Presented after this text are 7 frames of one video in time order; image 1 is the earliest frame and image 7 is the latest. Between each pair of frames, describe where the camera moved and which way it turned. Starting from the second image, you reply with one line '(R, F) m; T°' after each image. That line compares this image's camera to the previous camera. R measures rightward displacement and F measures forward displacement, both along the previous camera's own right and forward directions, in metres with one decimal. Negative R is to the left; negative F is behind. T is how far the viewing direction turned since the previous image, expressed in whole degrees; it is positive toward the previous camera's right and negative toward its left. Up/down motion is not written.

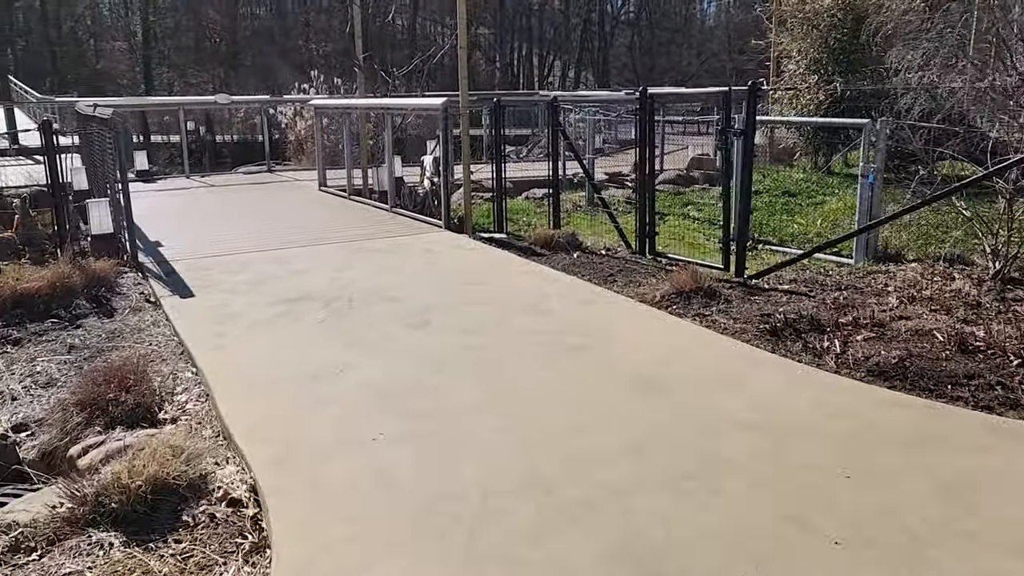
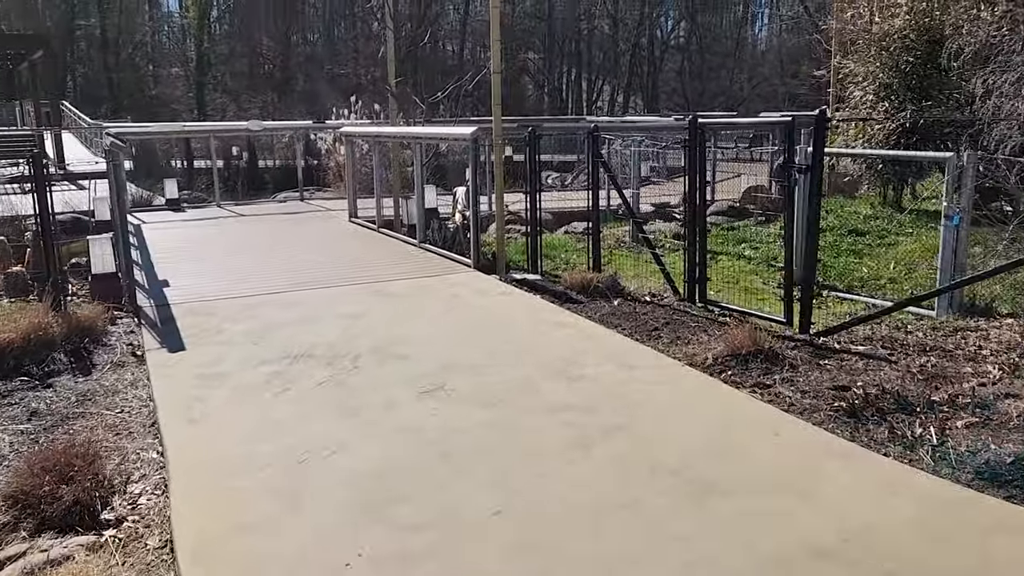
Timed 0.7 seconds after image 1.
(+0.1, +0.7) m; -3°
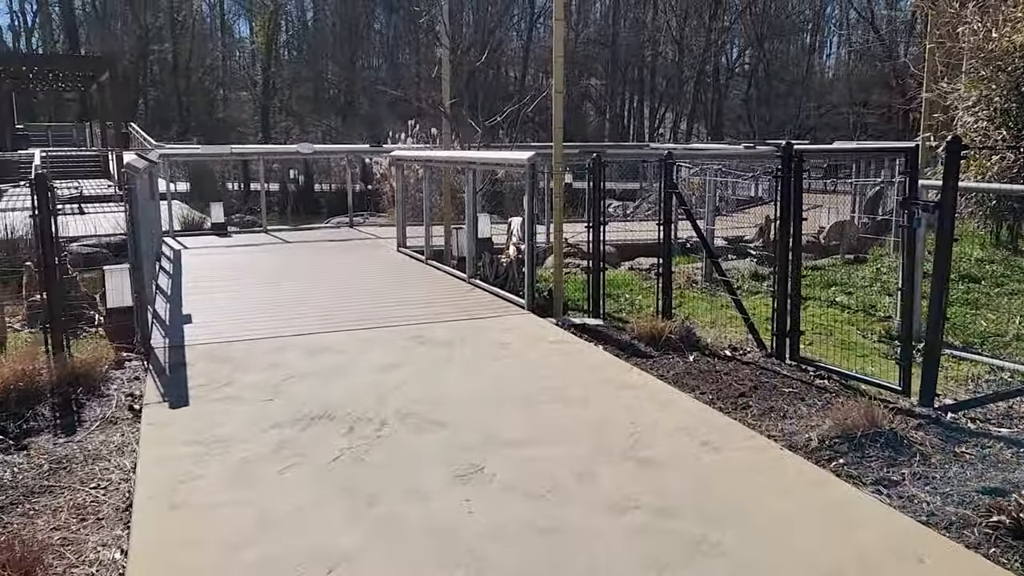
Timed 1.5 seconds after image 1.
(0.0, +0.8) m; -4°
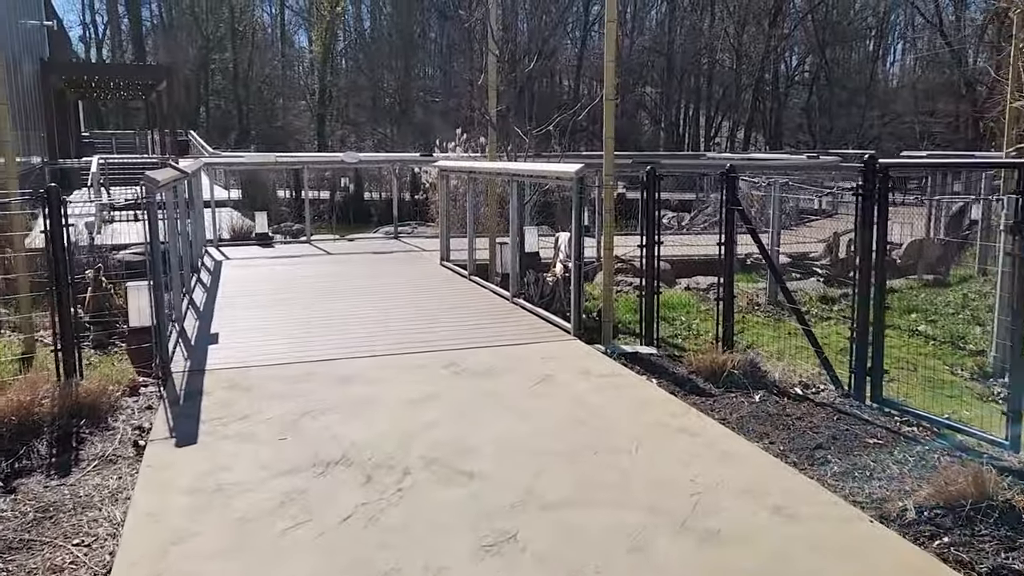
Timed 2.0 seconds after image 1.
(0.0, +0.5) m; -4°
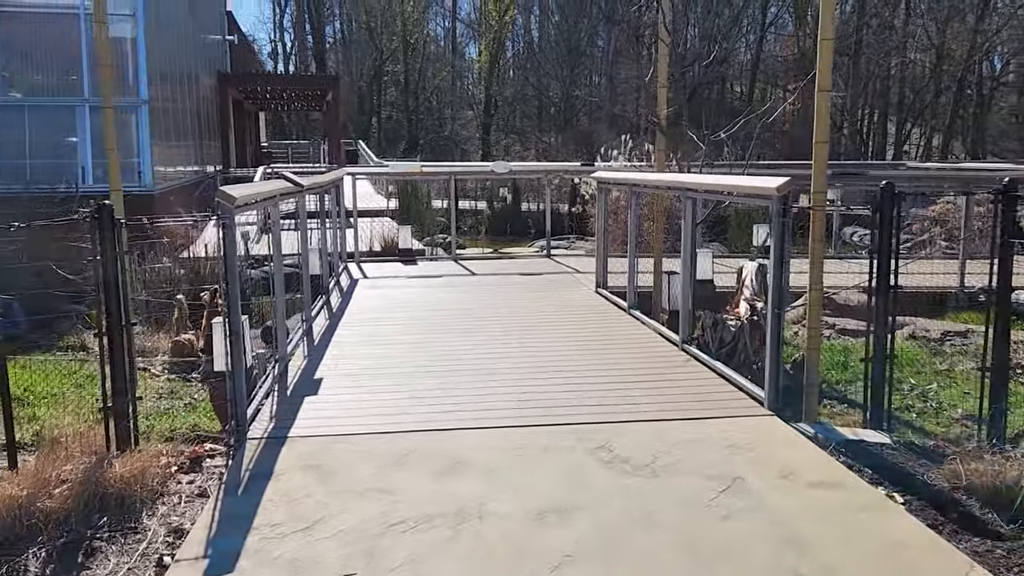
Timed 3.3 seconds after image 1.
(-0.1, +1.4) m; -11°
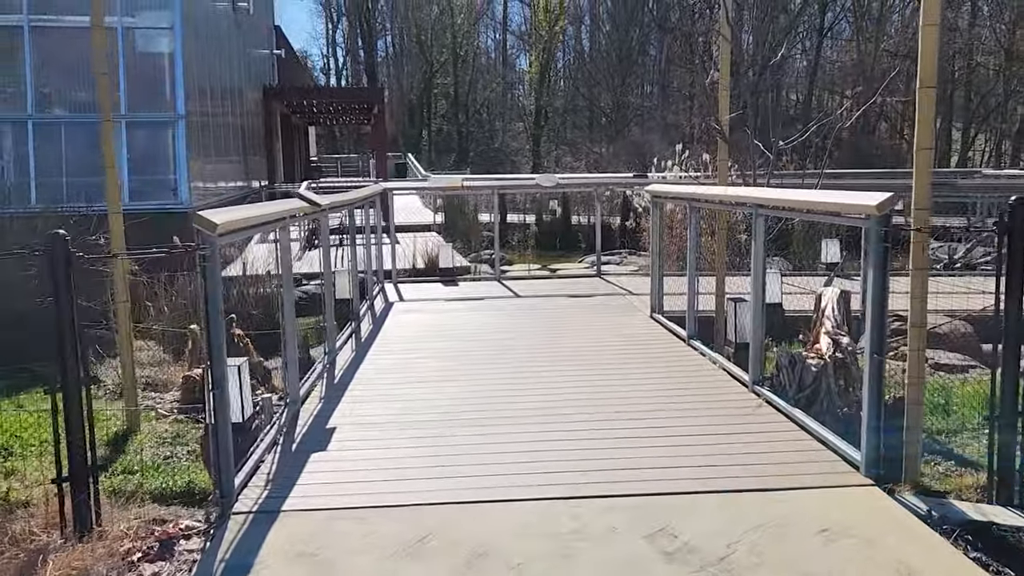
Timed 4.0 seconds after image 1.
(+0.1, +0.8) m; -4°
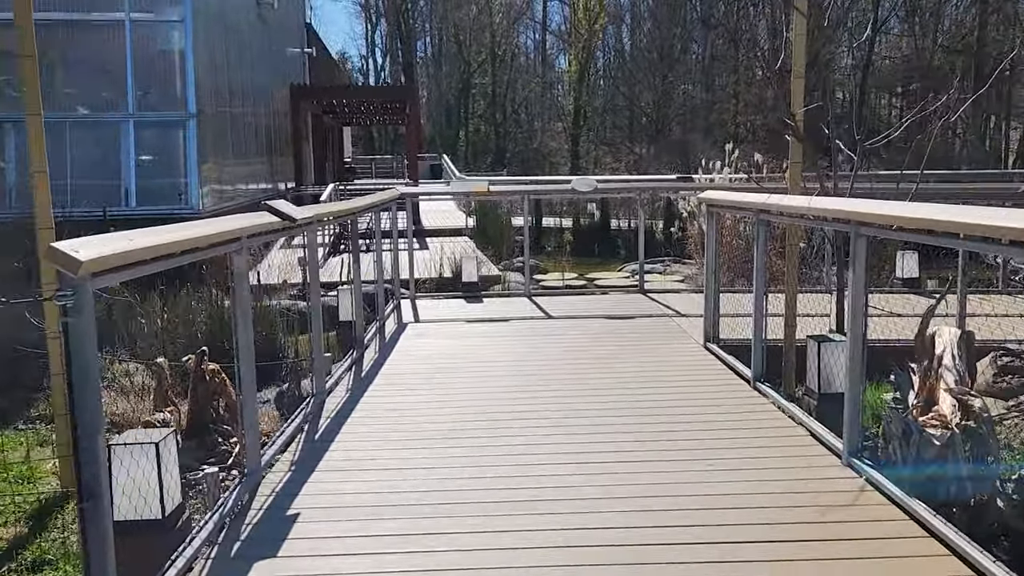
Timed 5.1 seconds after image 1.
(+0.1, +1.2) m; -3°
